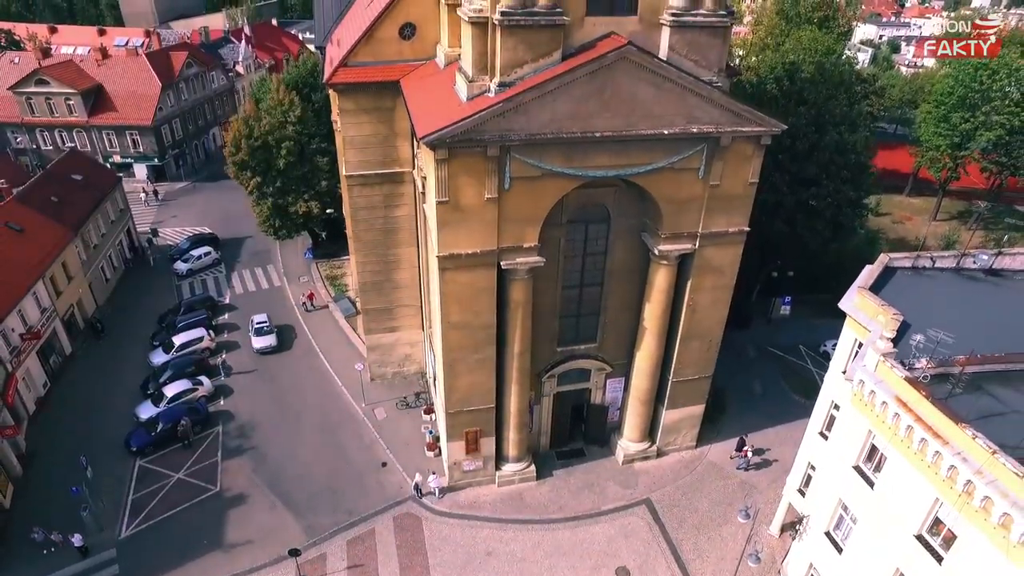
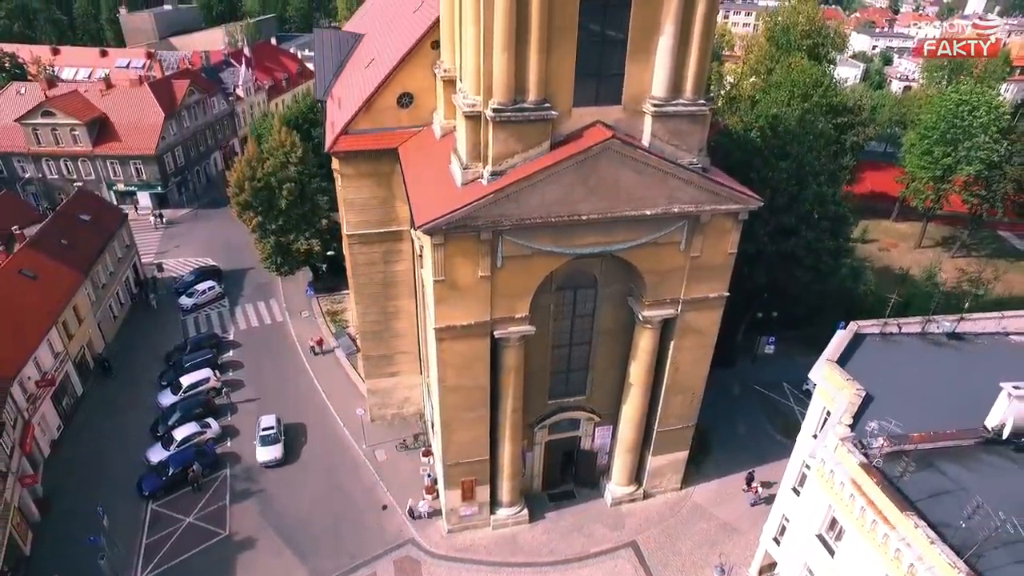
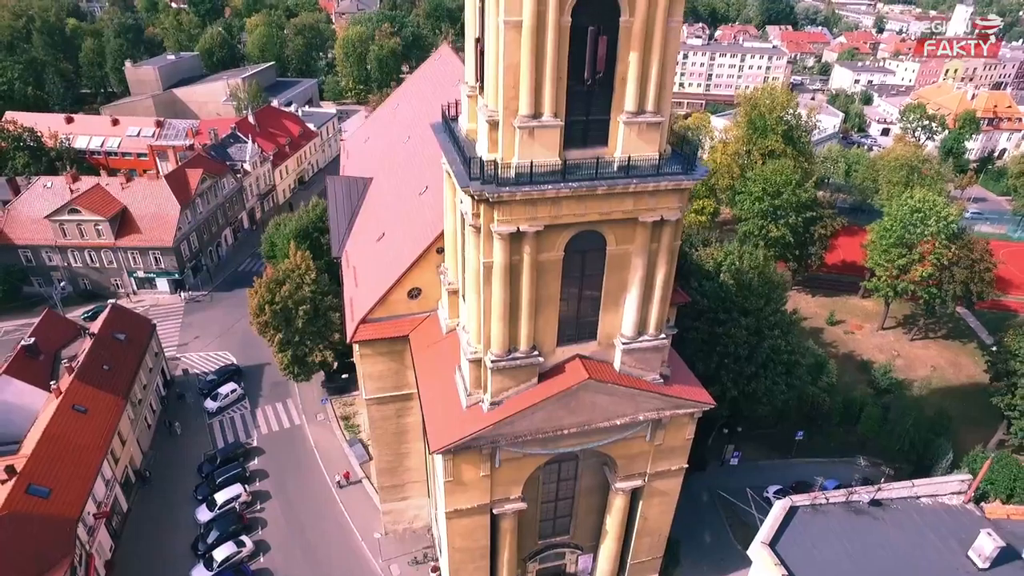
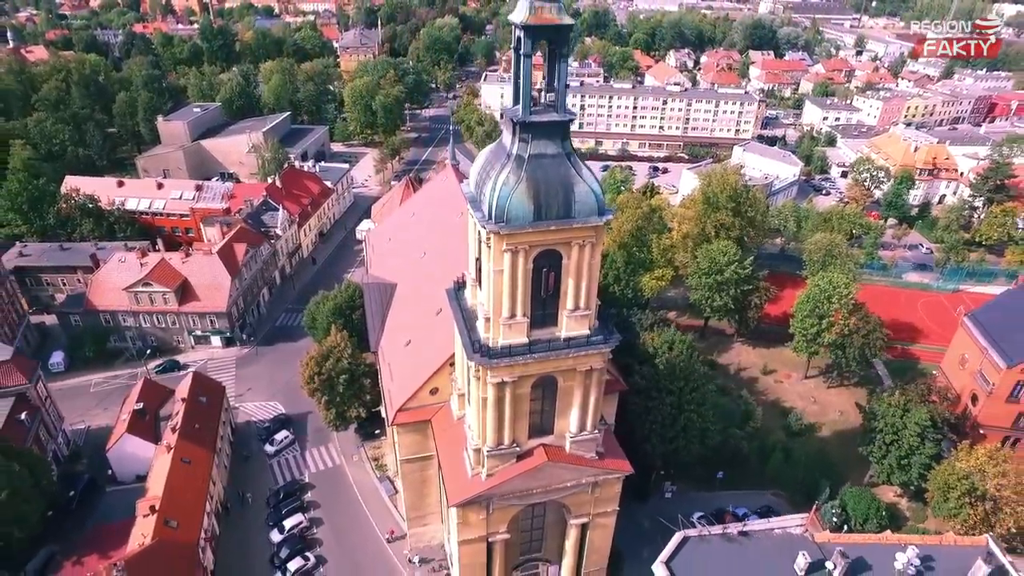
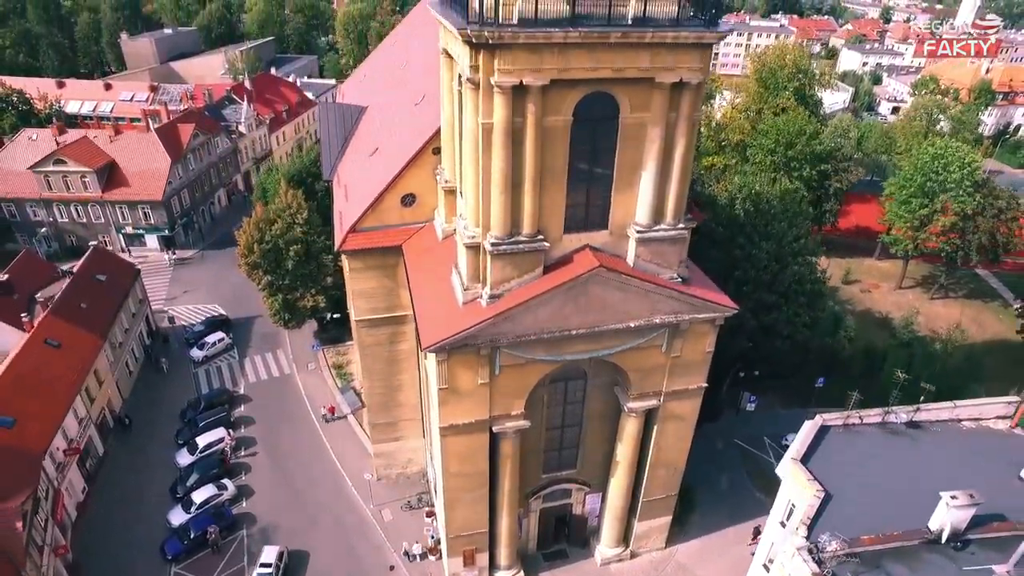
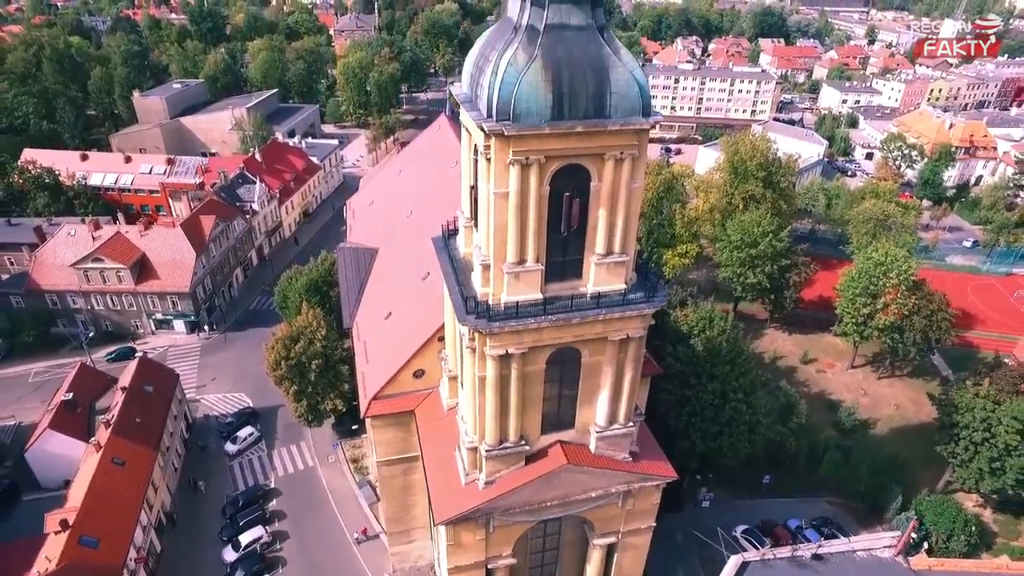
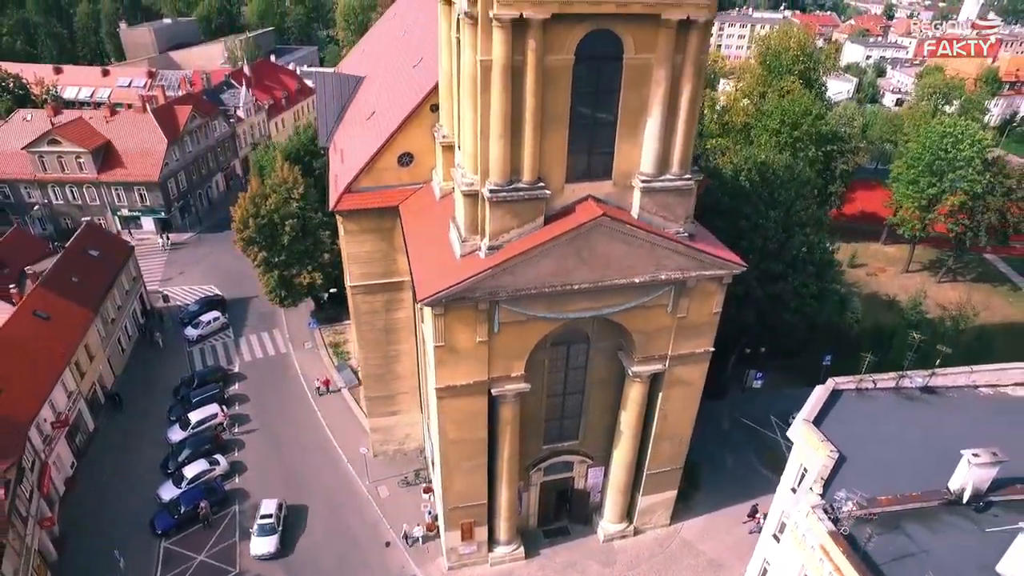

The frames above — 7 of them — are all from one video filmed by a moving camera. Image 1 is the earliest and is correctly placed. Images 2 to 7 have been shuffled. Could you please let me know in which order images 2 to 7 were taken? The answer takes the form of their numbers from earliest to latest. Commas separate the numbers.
2, 7, 5, 3, 6, 4
